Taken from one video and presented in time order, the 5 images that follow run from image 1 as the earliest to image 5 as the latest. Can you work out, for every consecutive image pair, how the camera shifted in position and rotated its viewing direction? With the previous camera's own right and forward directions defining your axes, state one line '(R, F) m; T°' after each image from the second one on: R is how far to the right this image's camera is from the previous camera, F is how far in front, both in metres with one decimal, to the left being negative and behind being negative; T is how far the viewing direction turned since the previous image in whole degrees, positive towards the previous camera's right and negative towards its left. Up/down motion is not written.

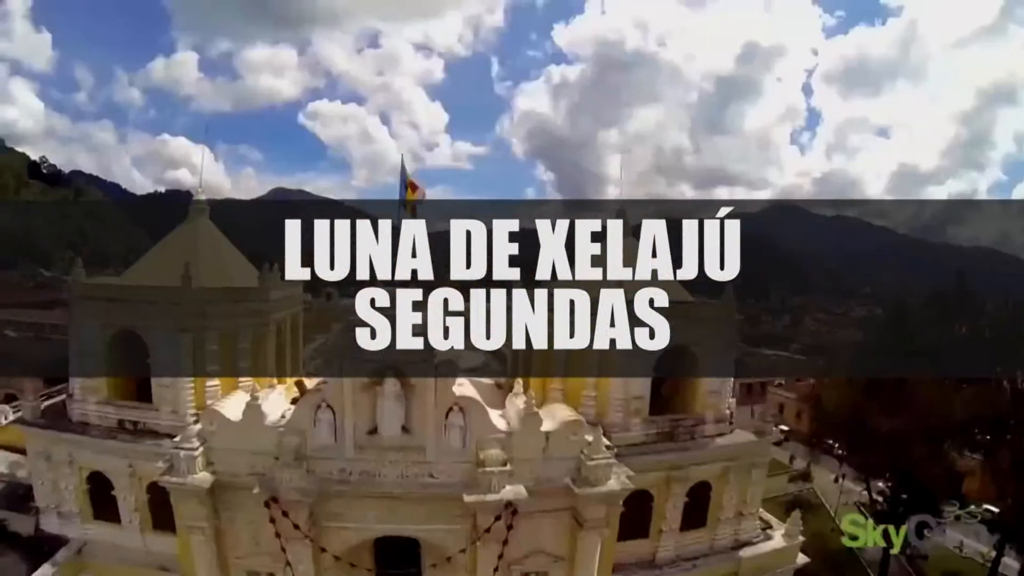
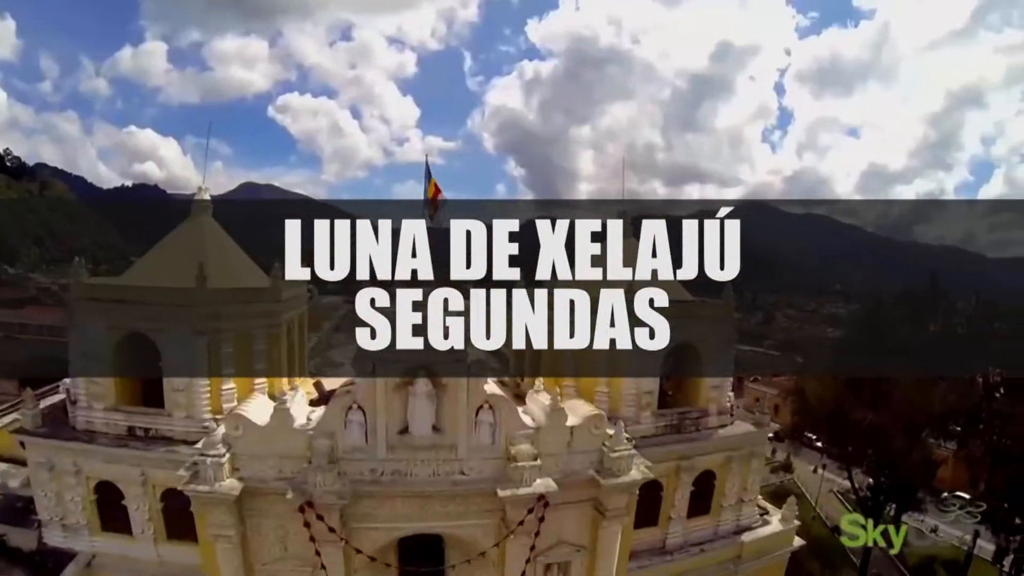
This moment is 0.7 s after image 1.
(-1.3, 0.0) m; +4°
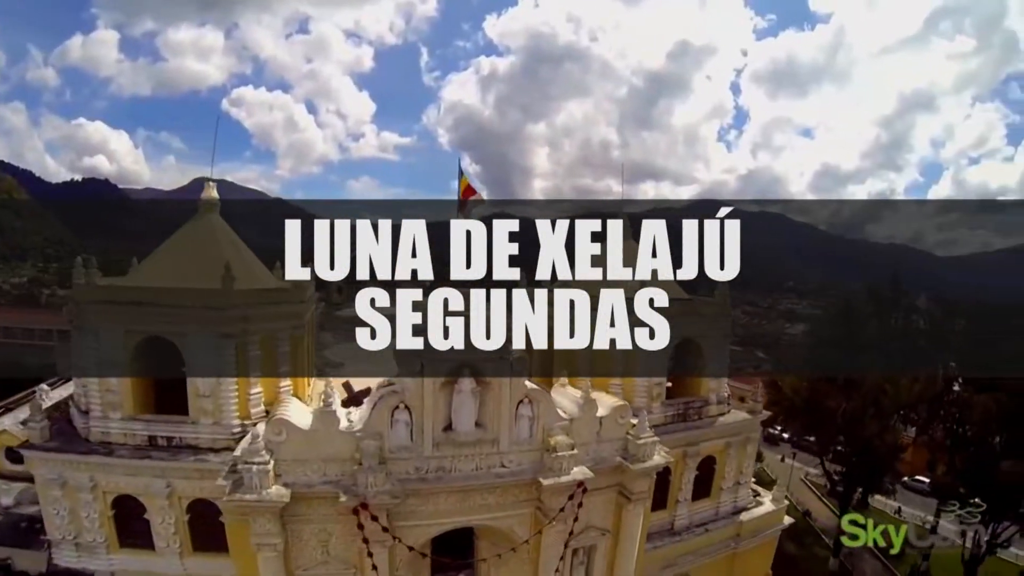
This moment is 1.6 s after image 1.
(-1.9, +0.1) m; +6°
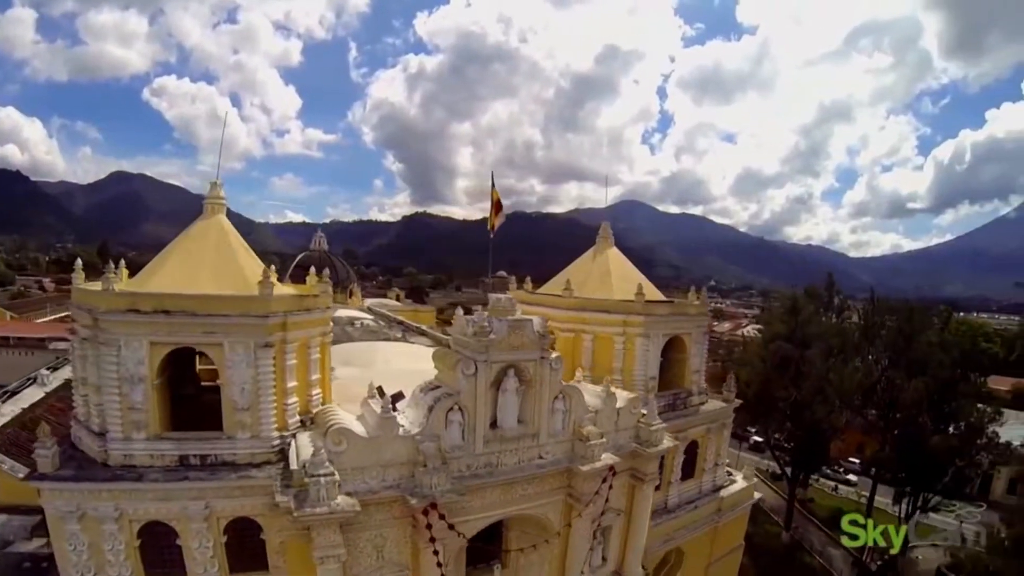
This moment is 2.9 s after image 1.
(-2.7, +0.1) m; +10°
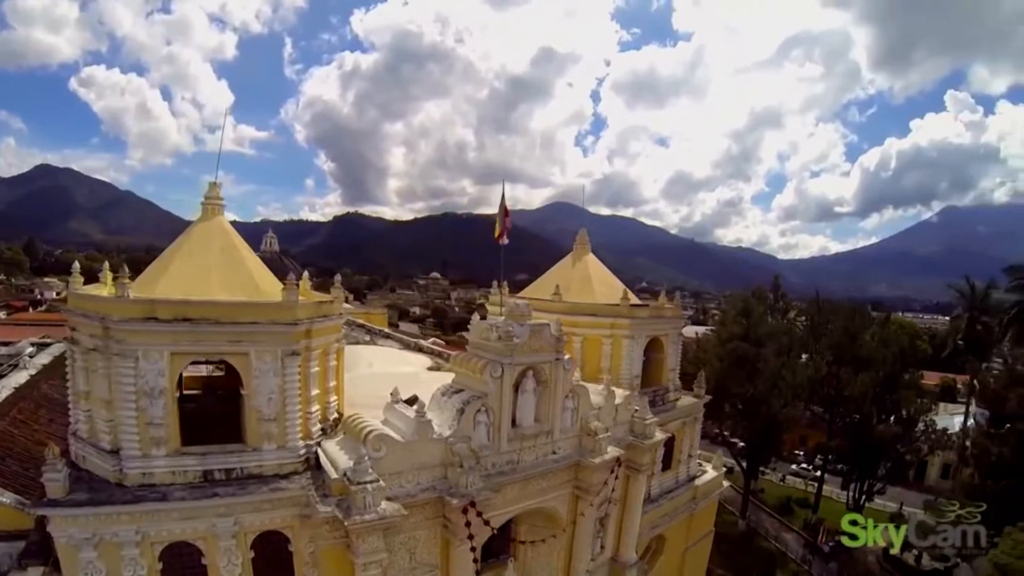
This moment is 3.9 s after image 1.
(-2.1, 0.0) m; +8°
